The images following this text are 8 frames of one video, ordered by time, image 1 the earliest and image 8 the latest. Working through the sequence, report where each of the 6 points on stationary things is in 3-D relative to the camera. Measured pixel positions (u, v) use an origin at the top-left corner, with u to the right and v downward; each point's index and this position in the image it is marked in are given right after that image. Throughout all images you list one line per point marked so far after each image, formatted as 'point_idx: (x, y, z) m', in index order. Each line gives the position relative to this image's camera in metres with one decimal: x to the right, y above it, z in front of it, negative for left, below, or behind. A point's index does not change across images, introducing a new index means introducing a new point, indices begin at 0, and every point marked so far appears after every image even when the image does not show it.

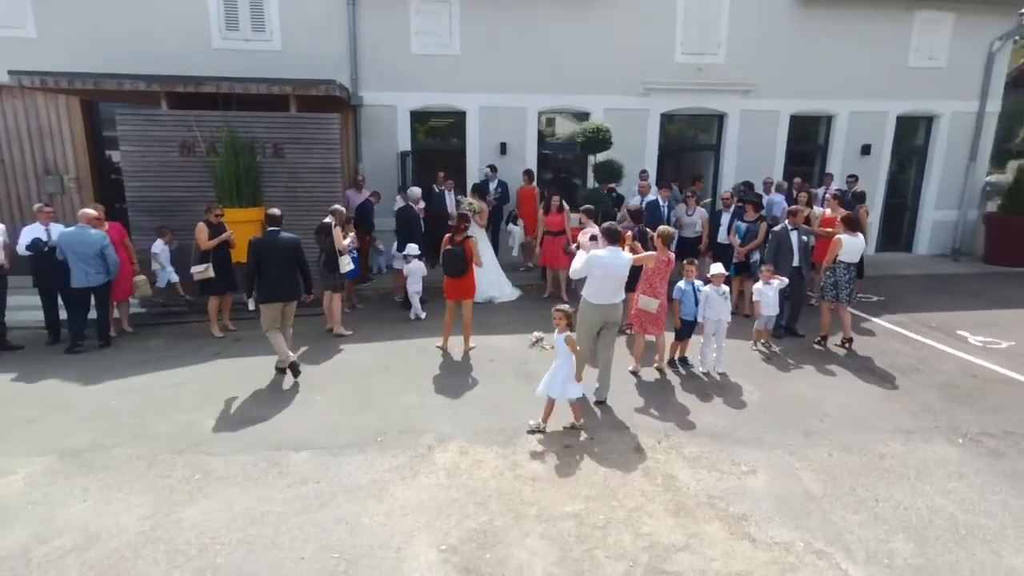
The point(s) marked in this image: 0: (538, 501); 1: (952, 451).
0: (+0.2, -1.5, +4.5) m
1: (+3.7, -1.4, +5.1) m
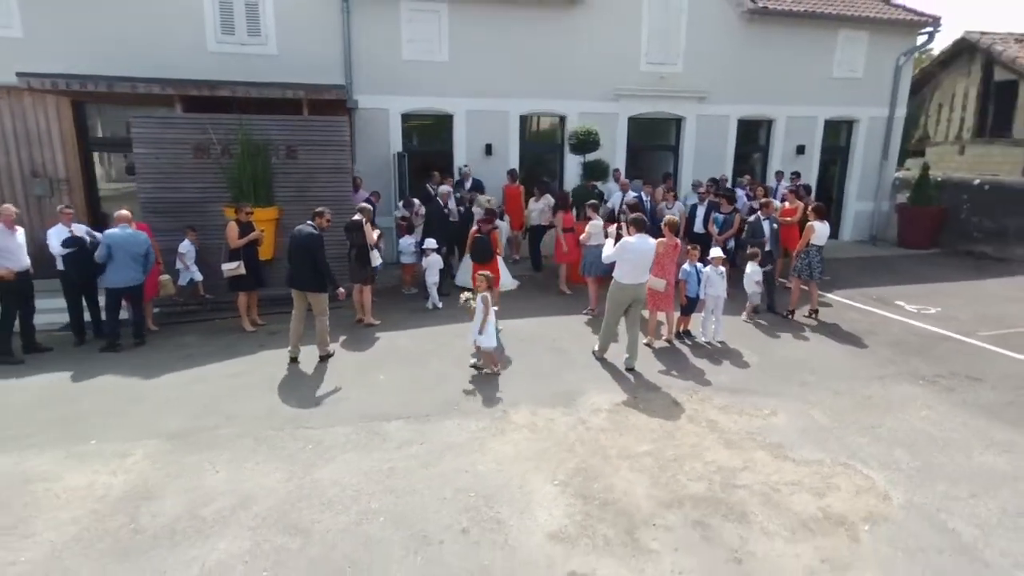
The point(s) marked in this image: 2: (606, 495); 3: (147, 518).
0: (+0.9, -1.4, +5.4) m
1: (+4.3, -1.1, +6.4) m
2: (+0.7, -1.6, +4.6) m
3: (-2.6, -1.6, +4.3) m
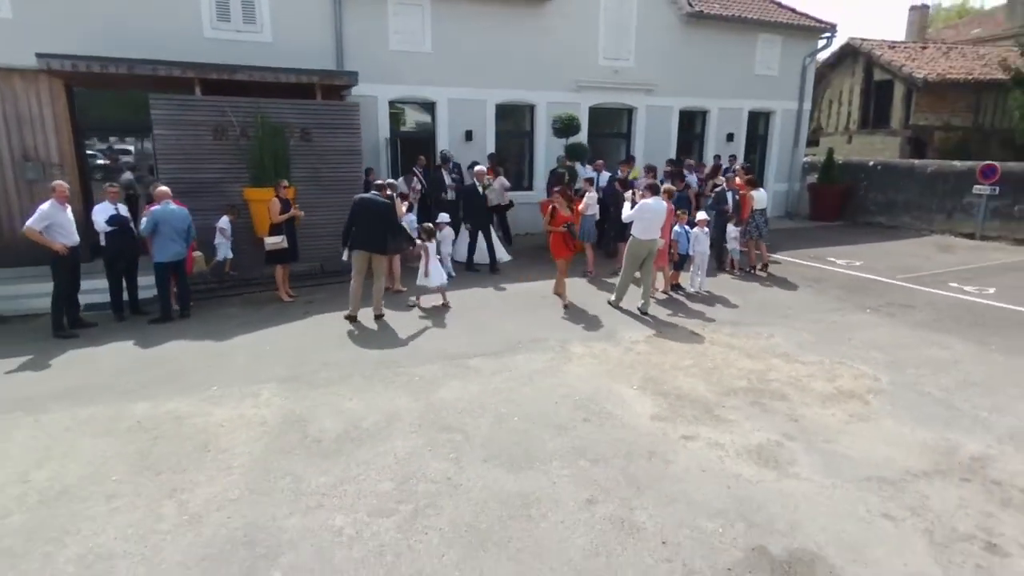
0: (+1.6, -0.8, +6.6) m
1: (+4.8, -0.4, +8.2) m
2: (+1.6, -1.0, +5.8) m
3: (-1.6, -1.2, +5.0) m
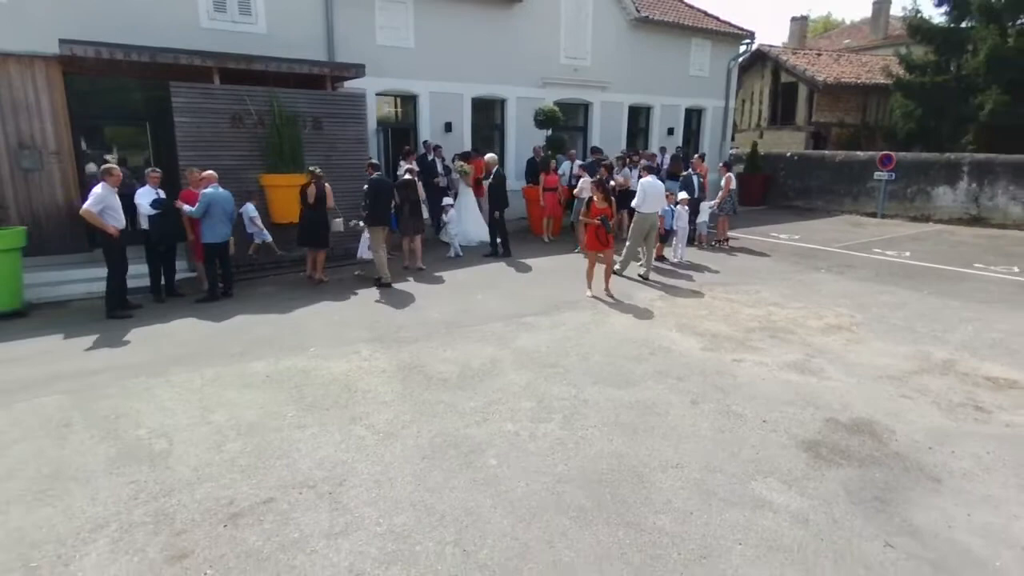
0: (+2.2, -0.3, +7.9) m
1: (+5.1, +0.2, +9.9) m
2: (+2.3, -0.5, +7.1) m
3: (-0.7, -0.8, +5.8) m
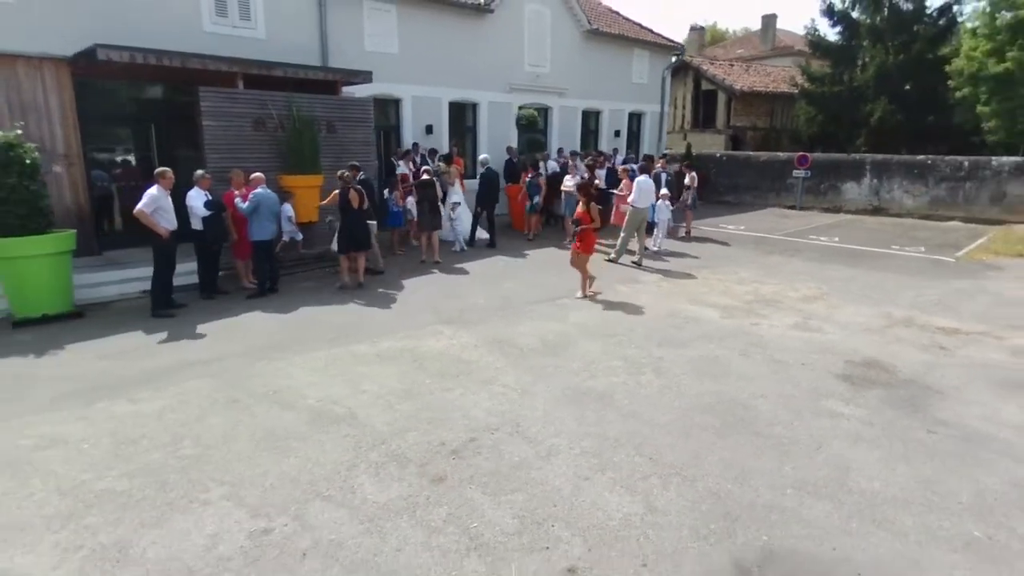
0: (+2.7, 0.0, +9.3) m
1: (+5.2, +0.6, +11.7) m
2: (+2.9, -0.2, +8.5) m
3: (+0.1, -0.6, +6.7) m
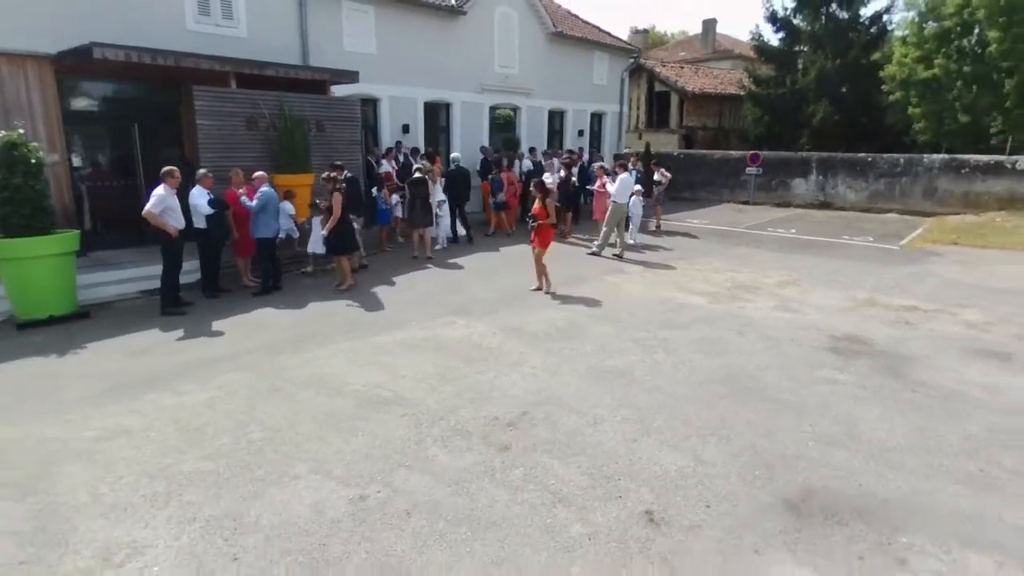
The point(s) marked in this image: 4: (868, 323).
0: (+2.6, +0.1, +9.9) m
1: (+4.9, +0.8, +12.6) m
2: (+2.9, -0.1, +9.2) m
3: (+0.3, -0.5, +7.2) m
4: (+4.4, -0.4, +7.6) m
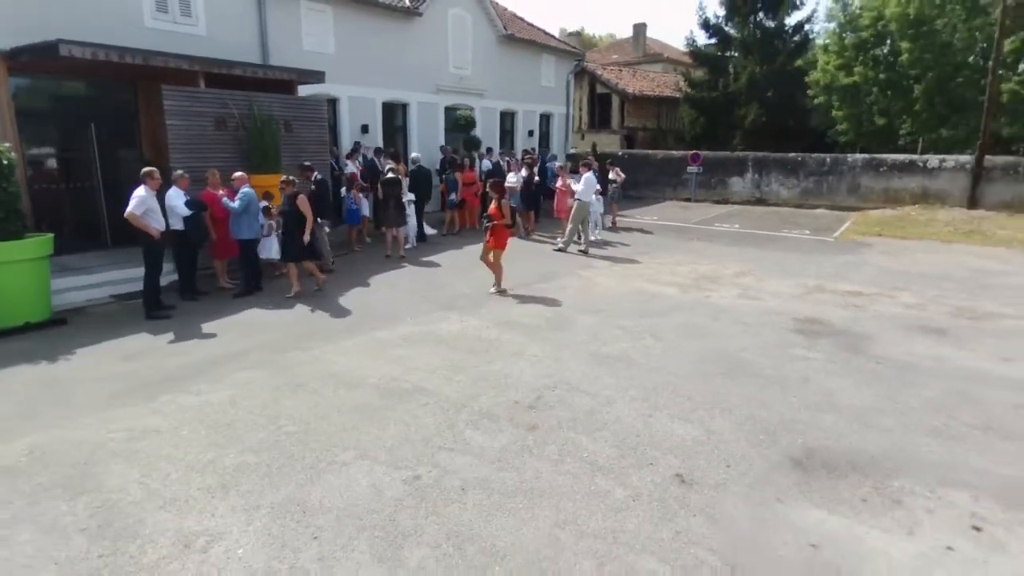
0: (+2.2, +0.3, +10.5) m
1: (+4.1, +1.0, +13.4) m
2: (+2.6, +0.1, +9.8) m
3: (+0.2, -0.4, +7.6) m
4: (+4.3, -0.3, +8.4) m
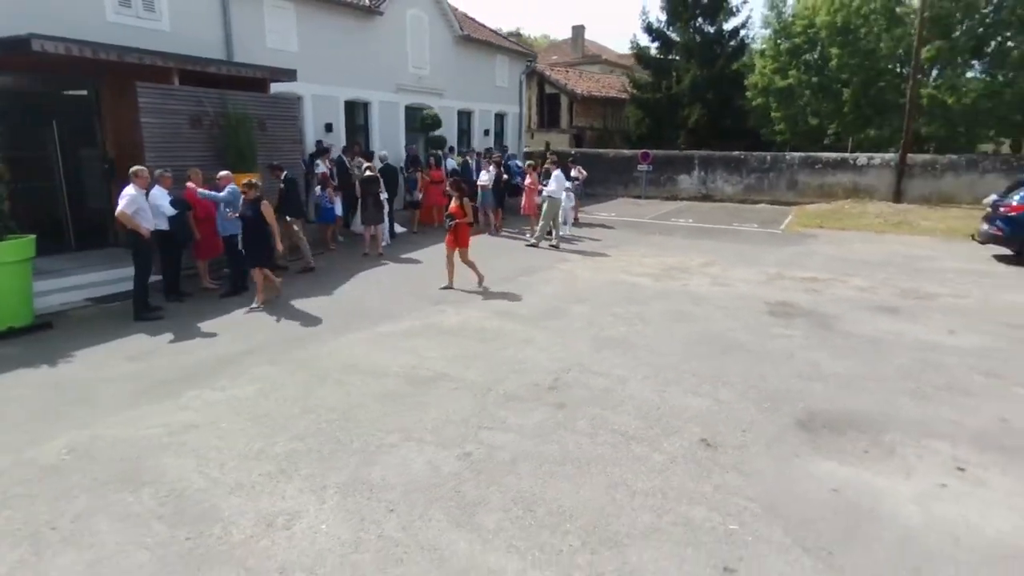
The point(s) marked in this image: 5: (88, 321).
0: (+1.8, +0.4, +11.1) m
1: (+3.4, +1.2, +14.1) m
2: (+2.3, +0.2, +10.4) m
3: (+0.2, -0.3, +7.9) m
4: (+4.1, -0.1, +9.2) m
5: (-5.3, -0.4, +7.6) m
